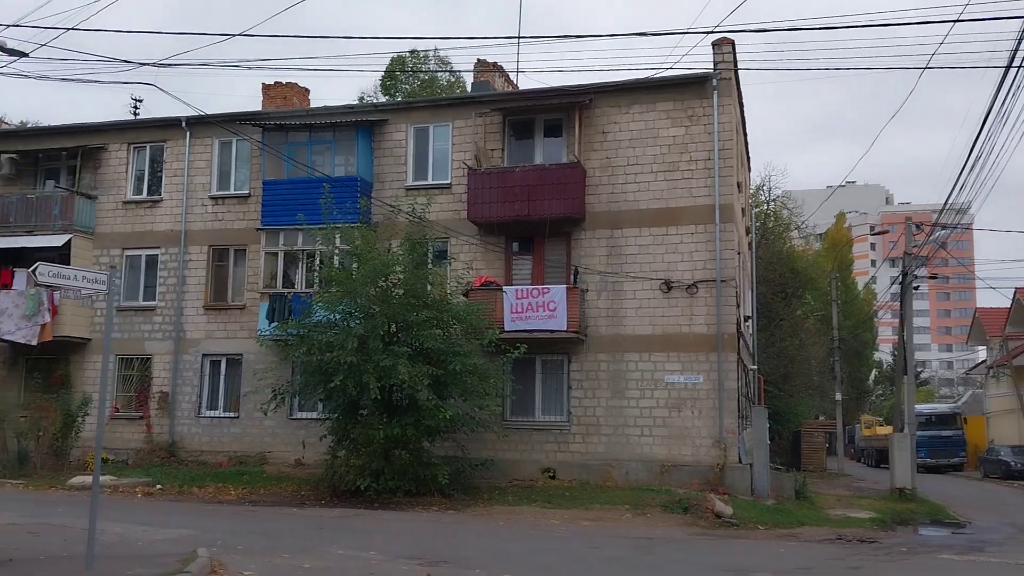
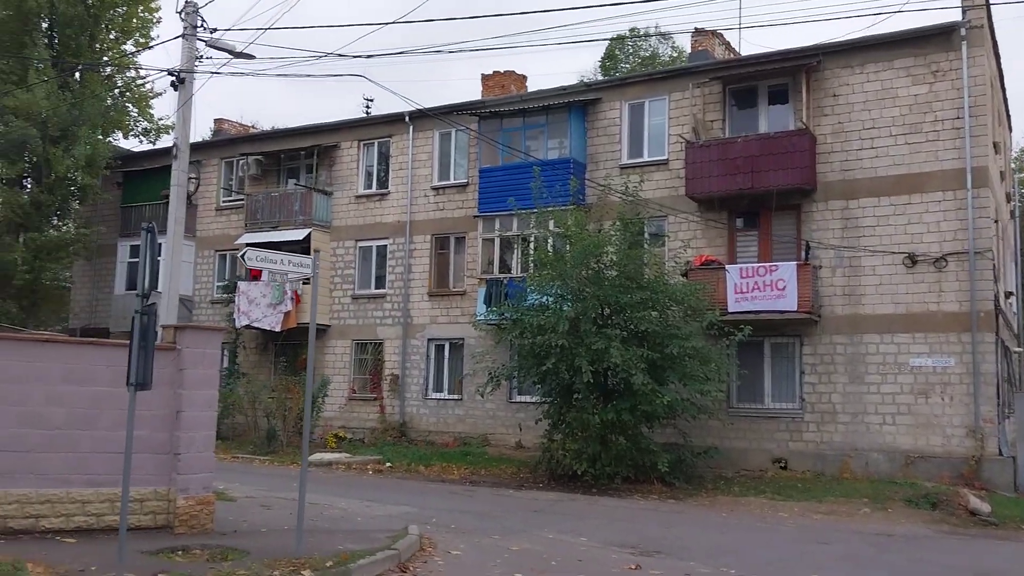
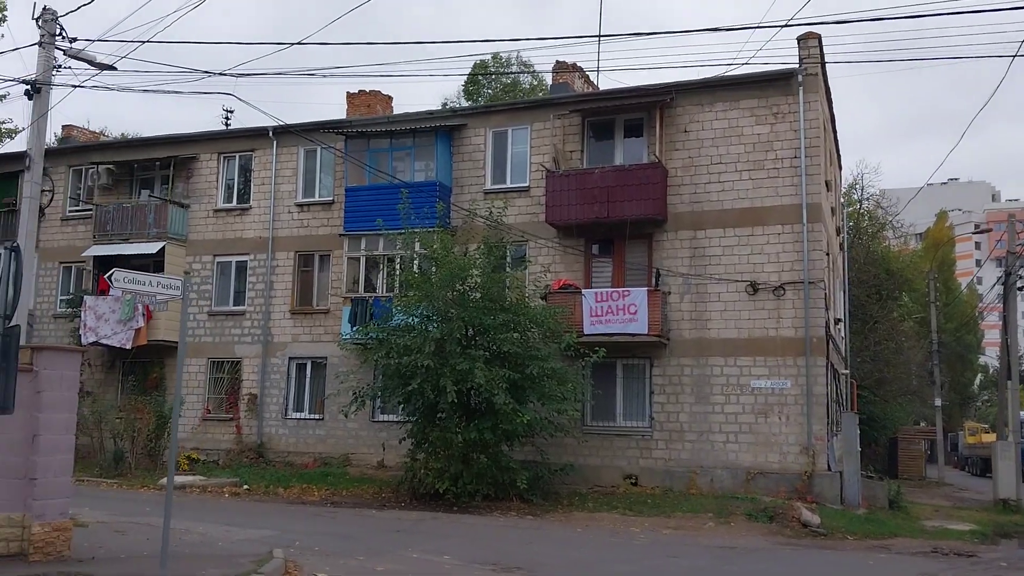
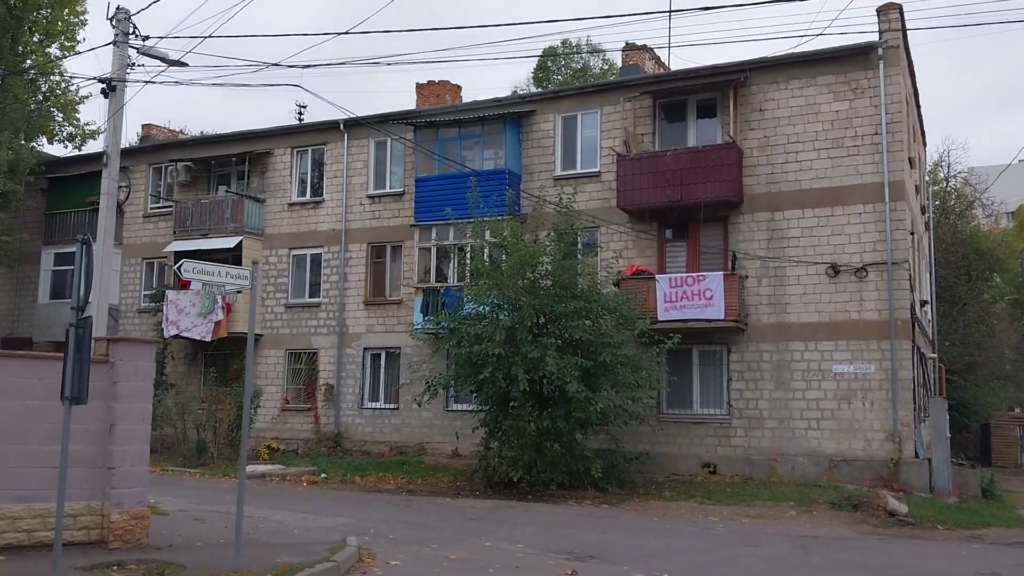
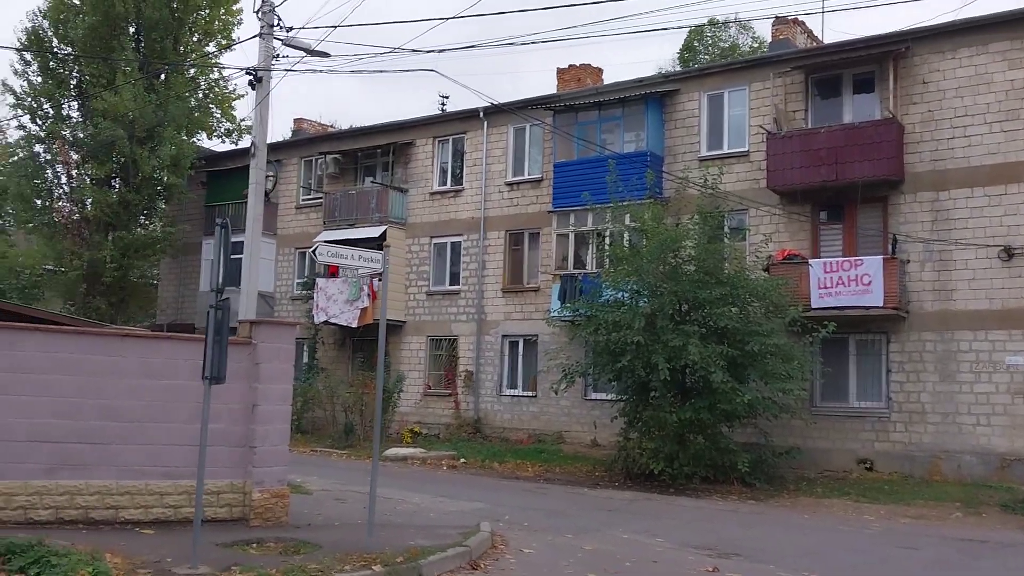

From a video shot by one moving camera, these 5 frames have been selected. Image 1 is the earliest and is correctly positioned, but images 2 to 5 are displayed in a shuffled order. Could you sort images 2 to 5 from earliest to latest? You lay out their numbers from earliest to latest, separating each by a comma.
3, 4, 2, 5
